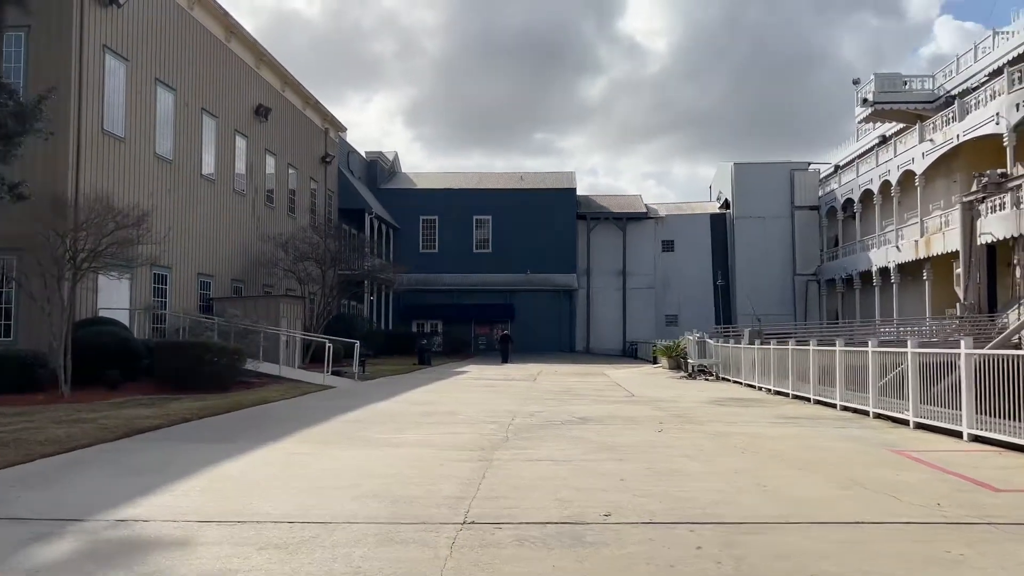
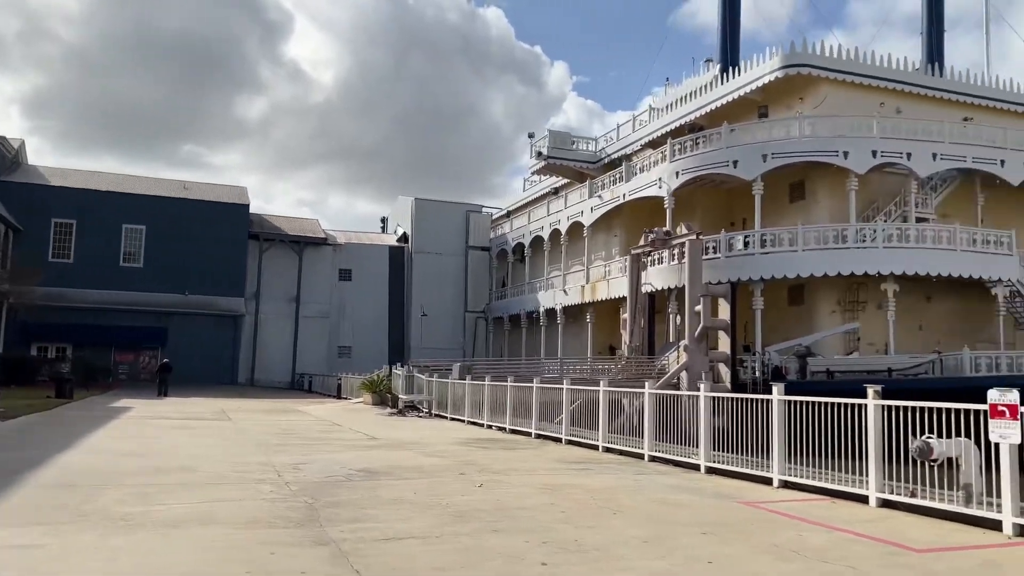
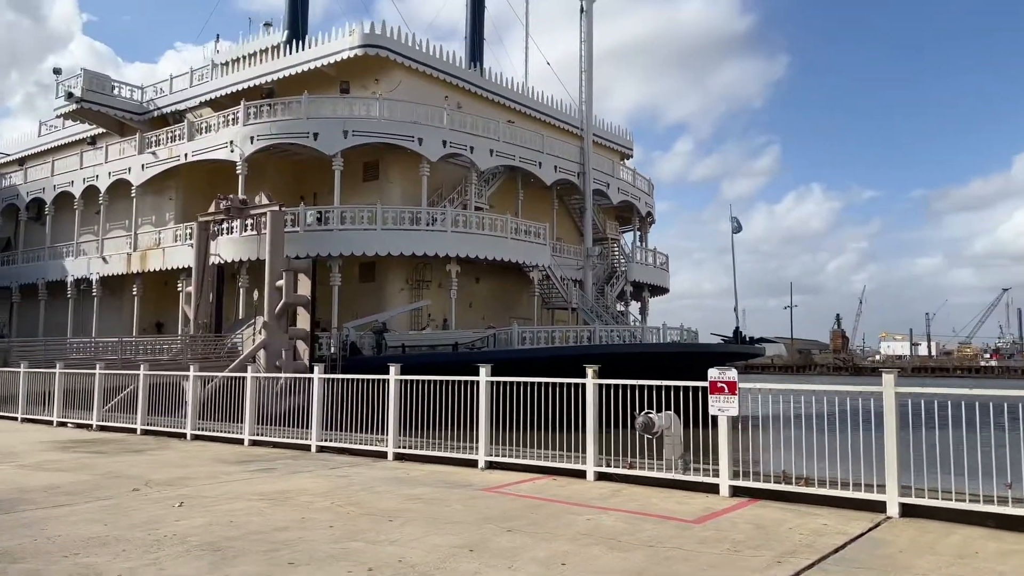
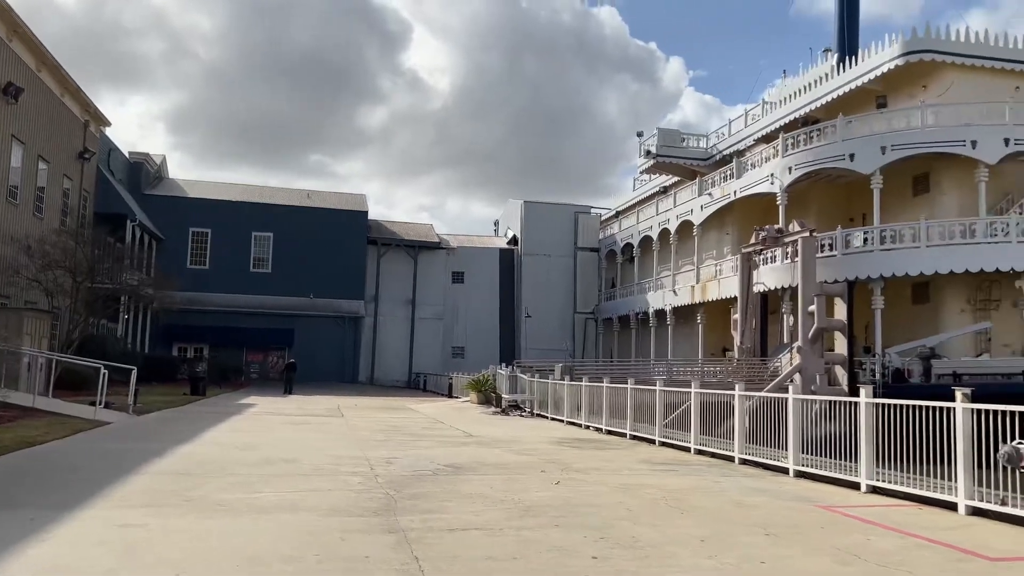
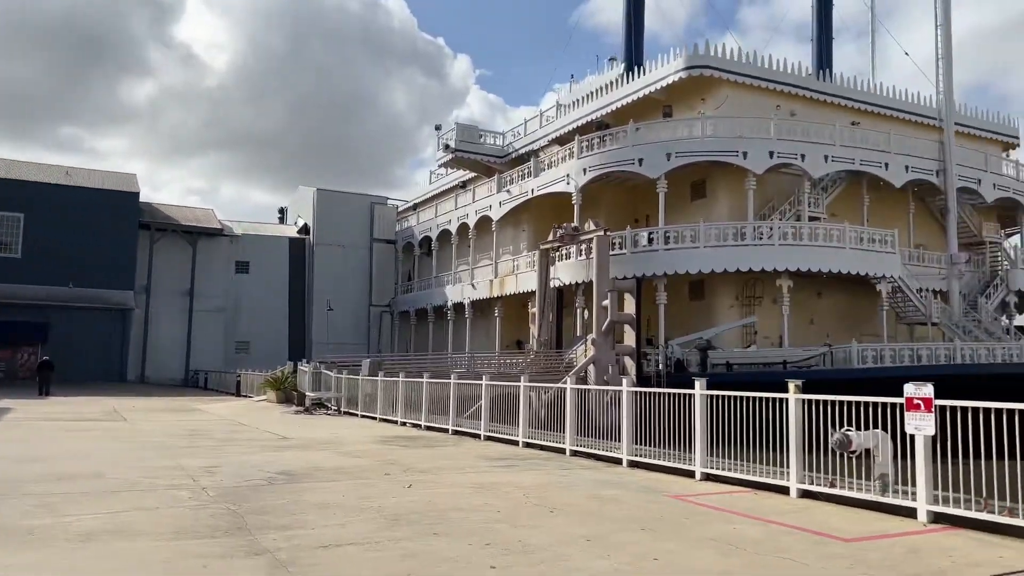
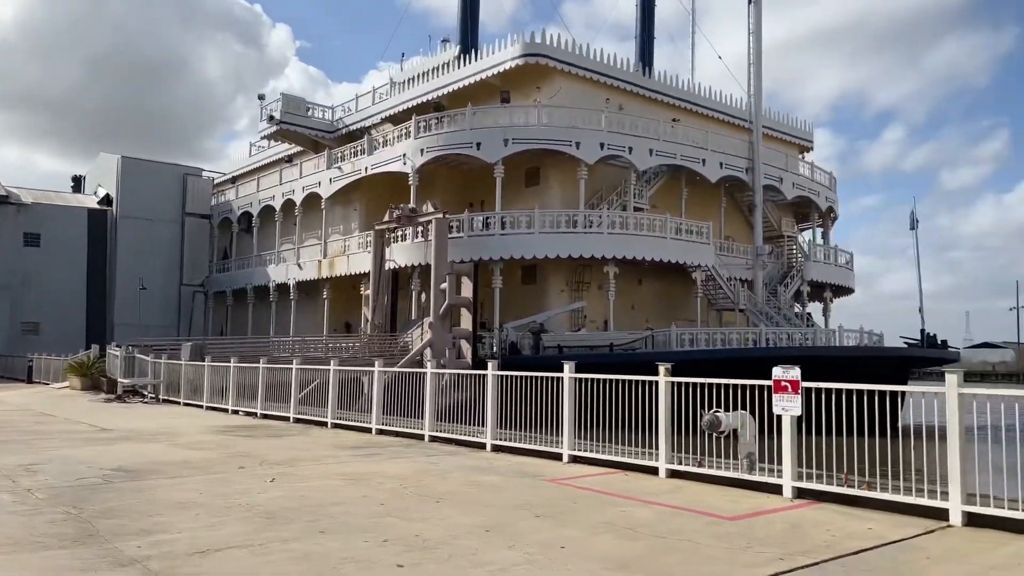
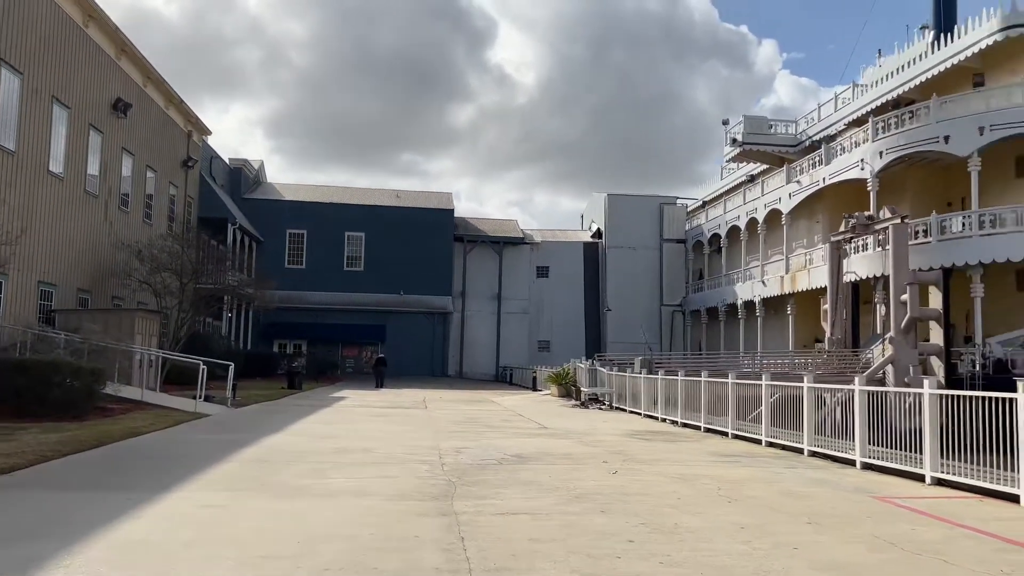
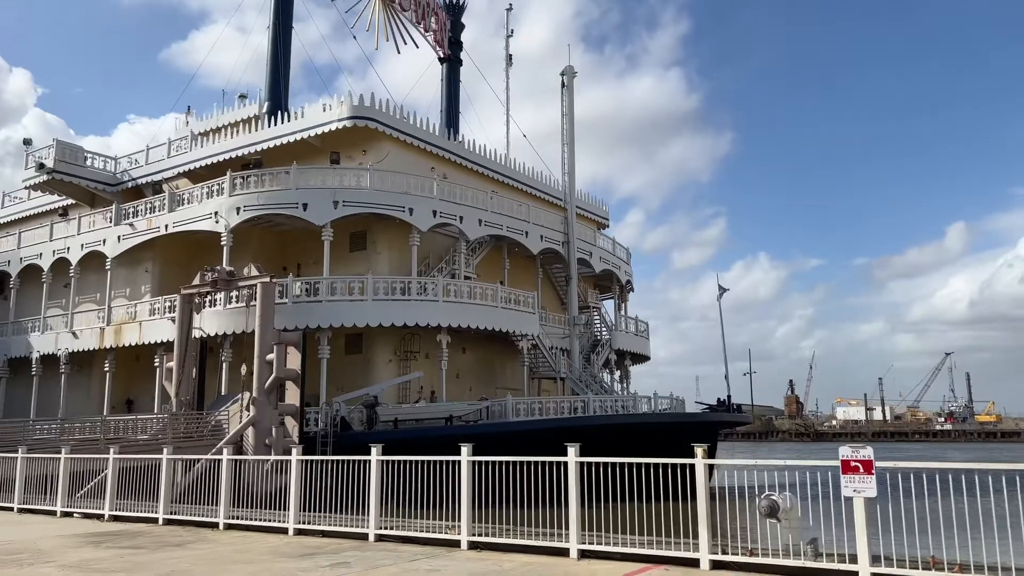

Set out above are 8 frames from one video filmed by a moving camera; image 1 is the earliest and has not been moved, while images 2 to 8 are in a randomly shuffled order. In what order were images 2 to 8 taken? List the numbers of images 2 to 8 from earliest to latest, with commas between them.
7, 4, 2, 5, 6, 3, 8
